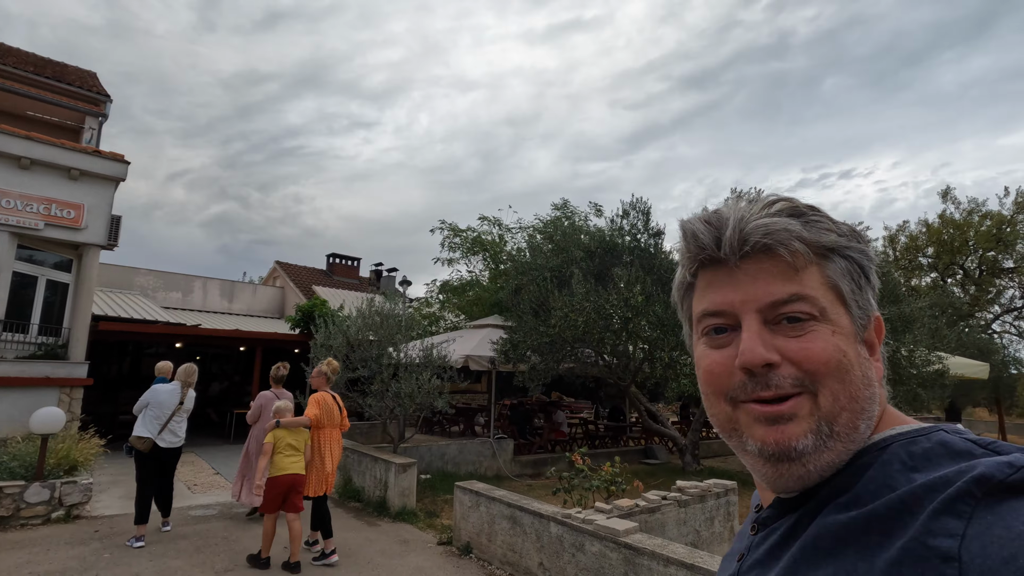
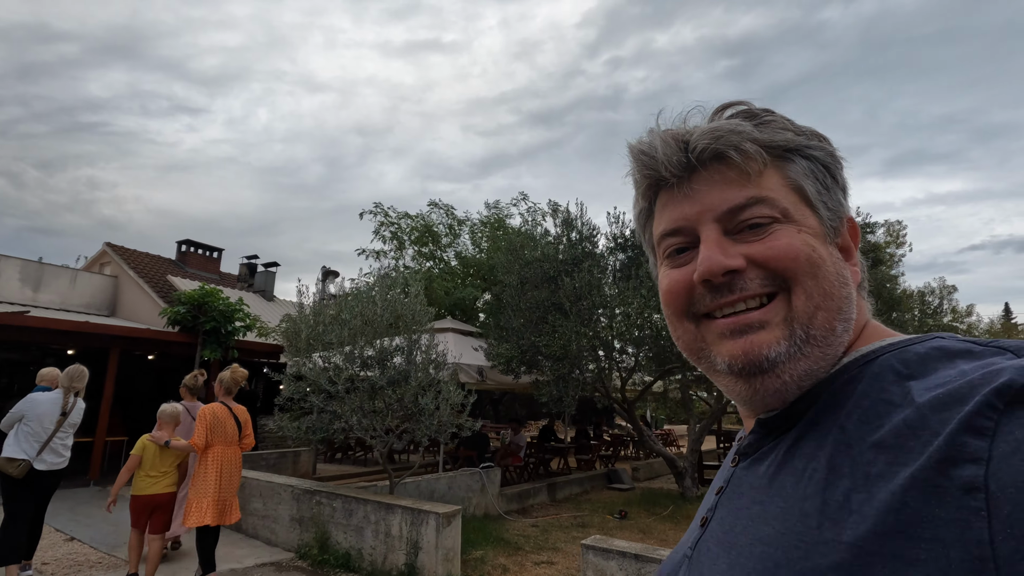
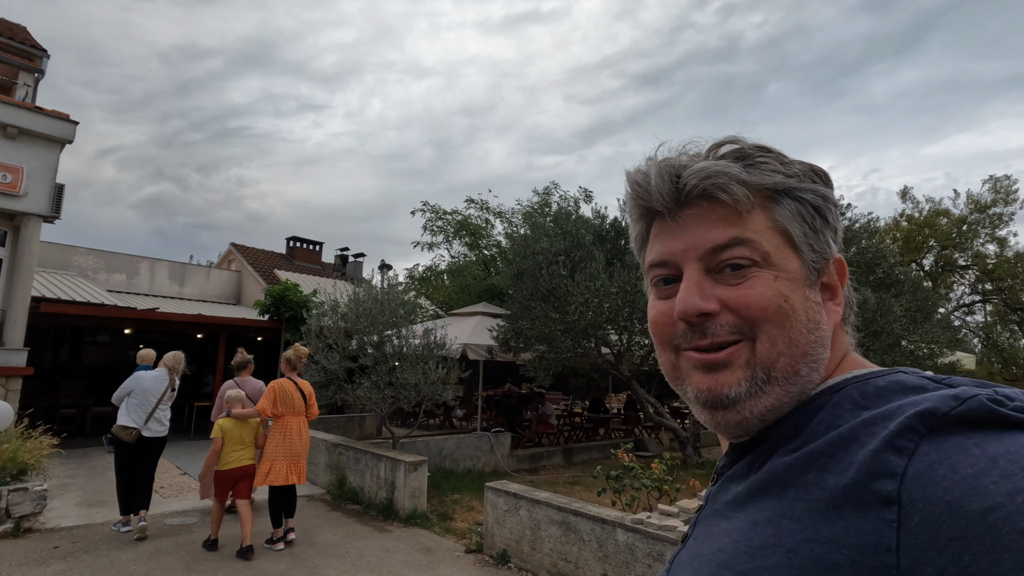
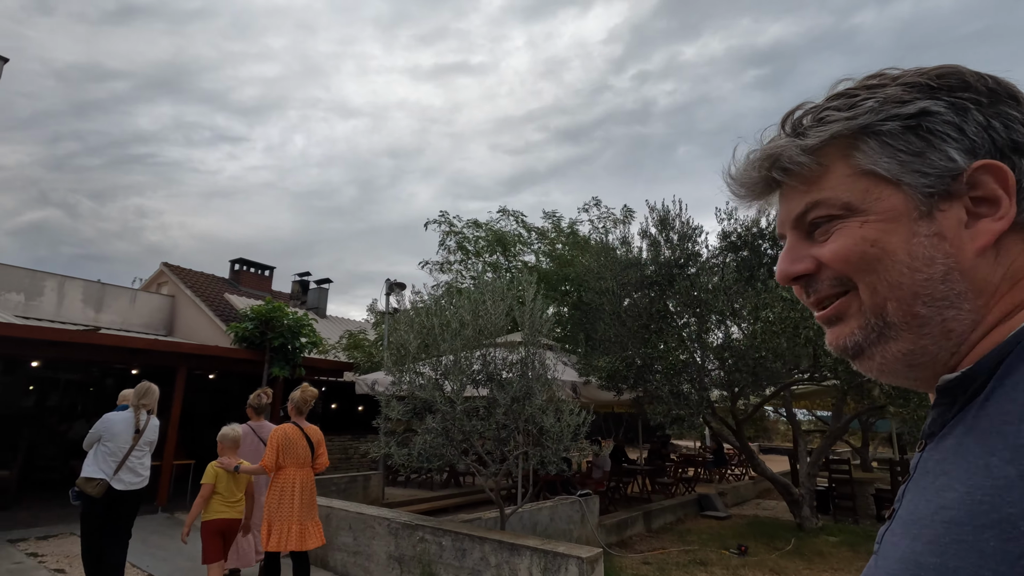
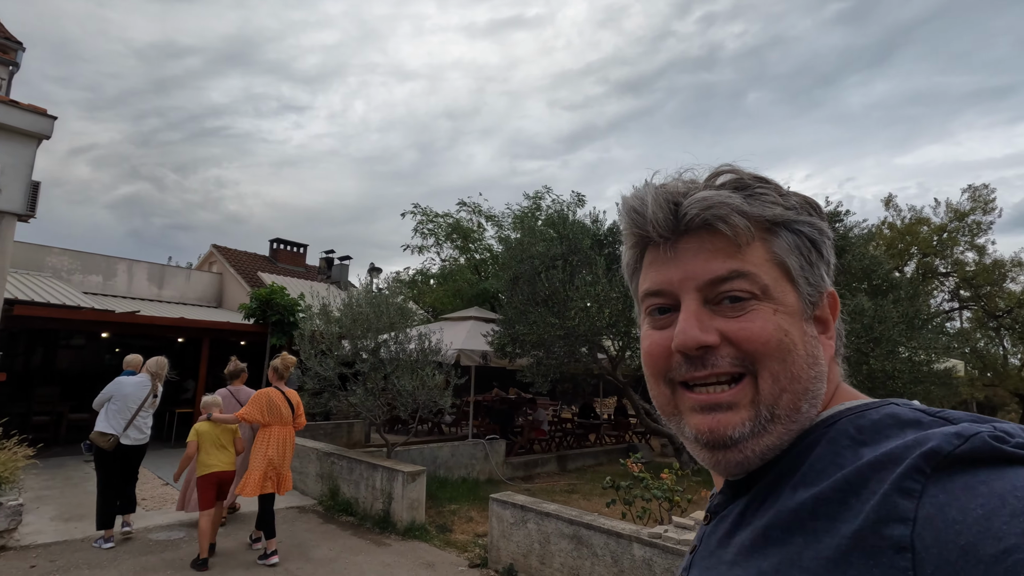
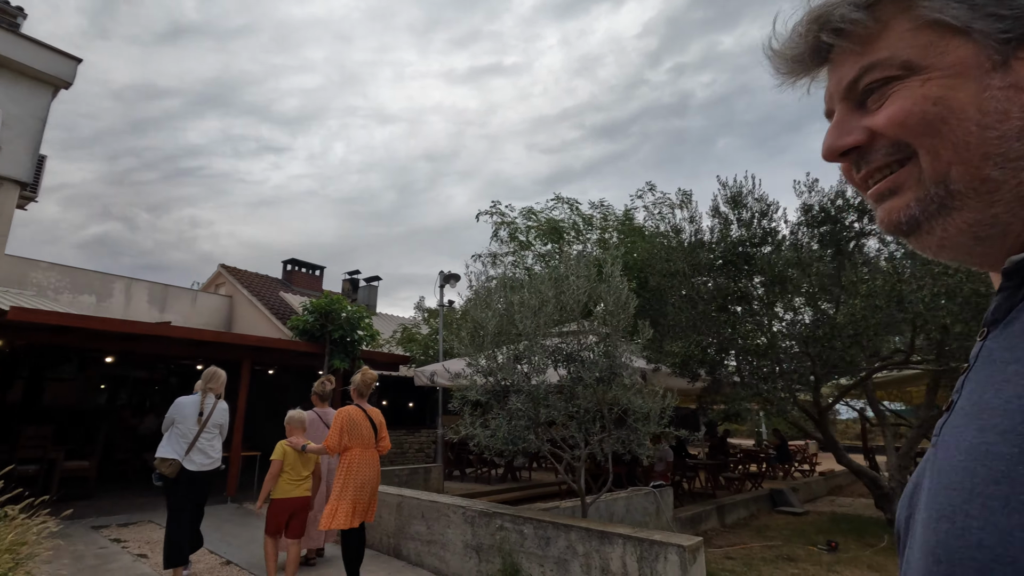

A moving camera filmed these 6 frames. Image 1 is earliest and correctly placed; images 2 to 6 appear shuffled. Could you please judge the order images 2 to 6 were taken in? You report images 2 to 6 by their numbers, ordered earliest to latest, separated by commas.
3, 5, 2, 4, 6
